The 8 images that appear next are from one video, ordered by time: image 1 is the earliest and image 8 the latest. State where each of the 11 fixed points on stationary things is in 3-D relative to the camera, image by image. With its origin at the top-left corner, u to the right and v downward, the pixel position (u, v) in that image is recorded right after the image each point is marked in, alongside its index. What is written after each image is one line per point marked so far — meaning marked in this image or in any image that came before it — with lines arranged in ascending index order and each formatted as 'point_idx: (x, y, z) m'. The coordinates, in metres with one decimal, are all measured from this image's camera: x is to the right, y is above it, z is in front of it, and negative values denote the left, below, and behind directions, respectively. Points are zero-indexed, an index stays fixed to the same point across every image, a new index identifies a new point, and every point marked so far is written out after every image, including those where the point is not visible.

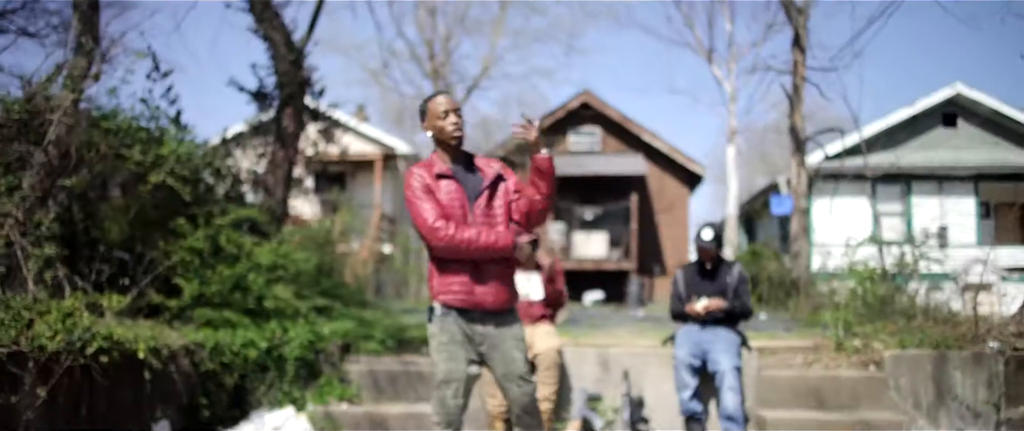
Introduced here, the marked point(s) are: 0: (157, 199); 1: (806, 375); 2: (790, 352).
0: (-2.9, +0.1, +7.6) m
1: (+2.1, -1.1, +6.5) m
2: (+2.3, -1.1, +7.4) m
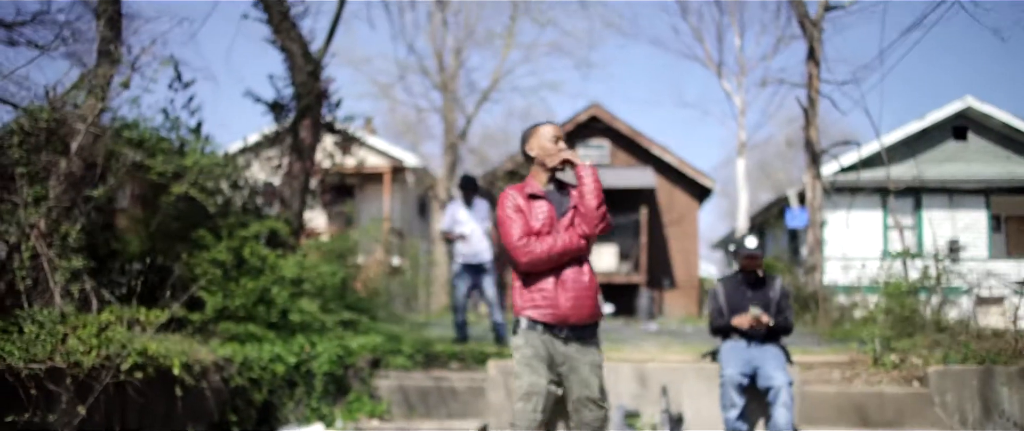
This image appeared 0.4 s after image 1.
0: (-2.7, 0.0, +7.5) m
1: (+2.3, -1.2, +6.4) m
2: (+2.5, -1.2, +7.3) m
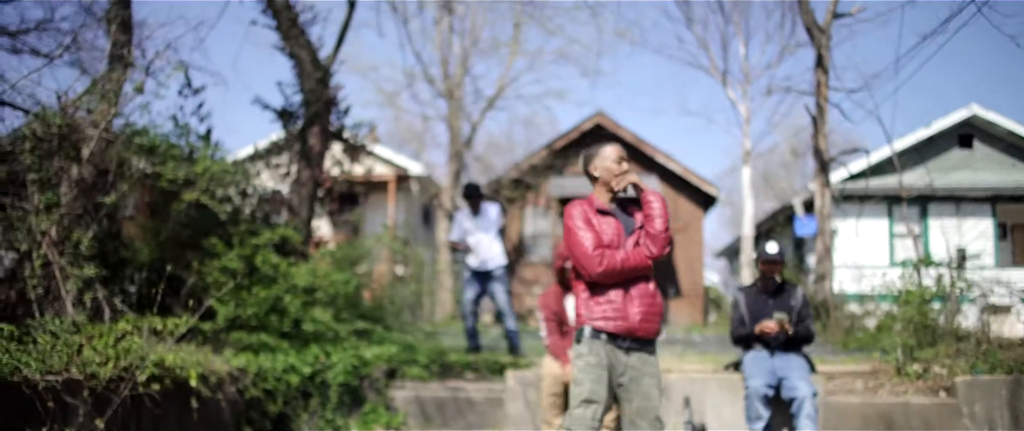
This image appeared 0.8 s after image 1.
0: (-2.6, 0.0, +7.3) m
1: (+2.5, -1.3, +6.3) m
2: (+2.6, -1.3, +7.2) m
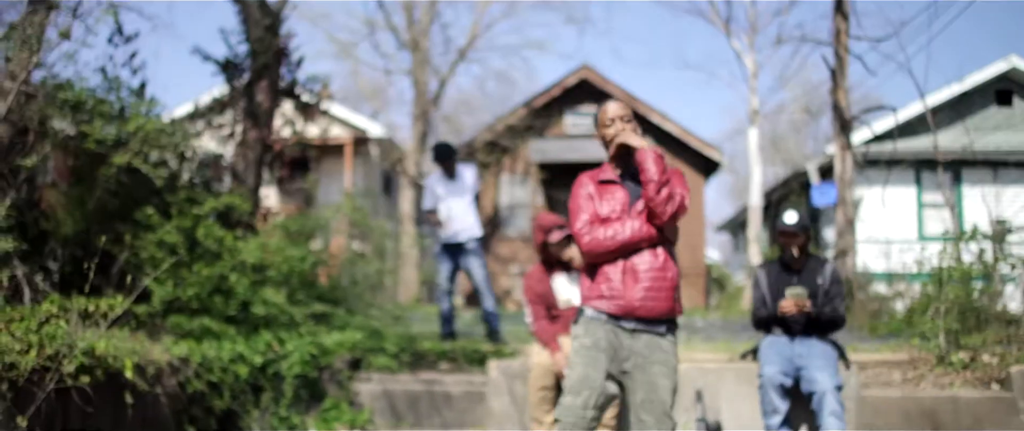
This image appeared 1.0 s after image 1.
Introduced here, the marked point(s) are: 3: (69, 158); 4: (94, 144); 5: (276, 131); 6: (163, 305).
0: (-2.7, +0.2, +6.4) m
1: (+2.4, -1.0, +5.4) m
2: (+2.5, -1.0, +6.3) m
3: (-2.9, +0.4, +6.2) m
4: (-2.8, +0.5, +6.2) m
5: (-1.8, +0.7, +7.1) m
6: (-2.2, -0.6, +5.9) m
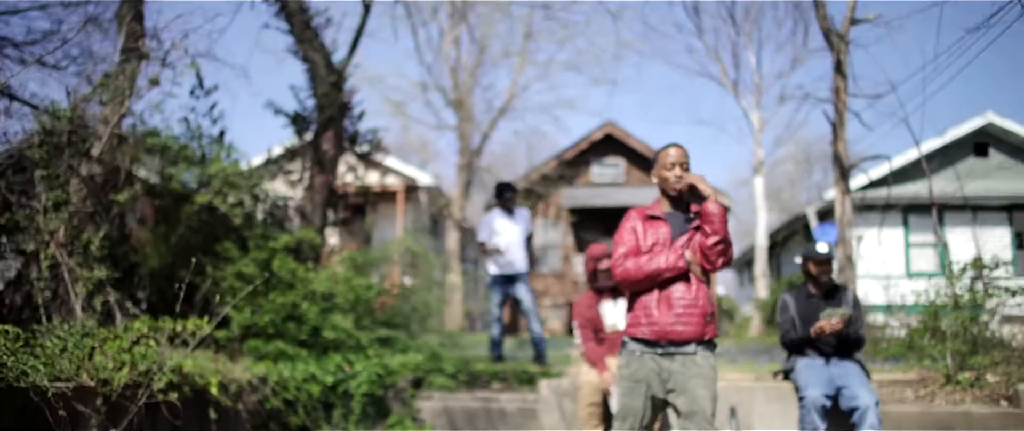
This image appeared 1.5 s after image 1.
0: (-2.3, 0.0, +7.0) m
1: (+2.7, -1.3, +5.9) m
2: (+2.9, -1.3, +6.8) m
3: (-2.6, +0.1, +6.8) m
4: (-2.4, +0.2, +6.8) m
5: (-1.5, +0.4, +7.7) m
6: (-1.9, -0.8, +6.5) m
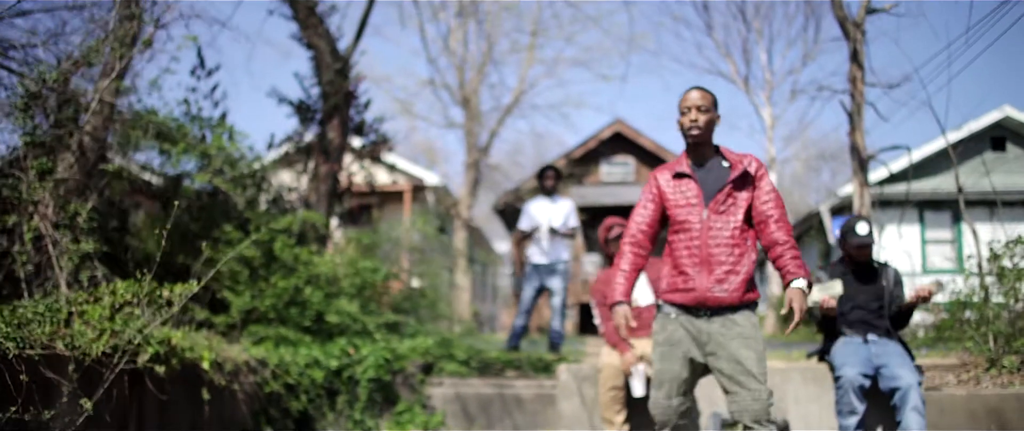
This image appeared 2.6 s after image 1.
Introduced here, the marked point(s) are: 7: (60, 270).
0: (-2.2, +0.1, +6.6) m
1: (+2.8, -1.1, +5.5) m
2: (+3.0, -1.1, +6.4) m
3: (-2.5, +0.3, +6.4) m
4: (-2.3, +0.4, +6.4) m
5: (-1.4, +0.5, +7.4) m
6: (-1.8, -0.7, +6.1) m
7: (-2.5, -0.3, +5.1) m
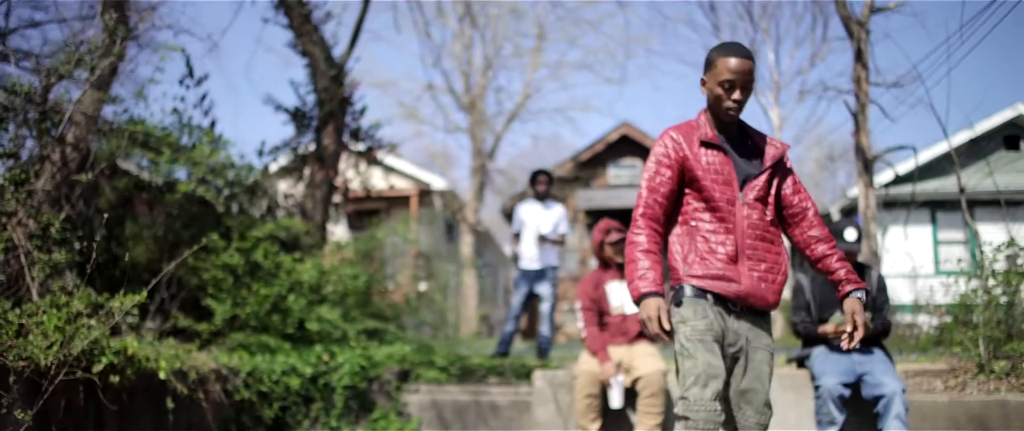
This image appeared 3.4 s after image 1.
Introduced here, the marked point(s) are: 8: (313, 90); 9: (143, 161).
0: (-2.4, 0.0, +6.7) m
1: (+2.6, -1.1, +5.4) m
2: (+2.8, -1.1, +6.3) m
3: (-2.7, +0.2, +6.5) m
4: (-2.5, +0.3, +6.5) m
5: (-1.5, +0.5, +7.4) m
6: (-1.9, -0.7, +6.1) m
7: (-2.7, -0.4, +5.1) m
8: (-2.0, +1.3, +9.2) m
9: (-2.7, +0.4, +6.8) m
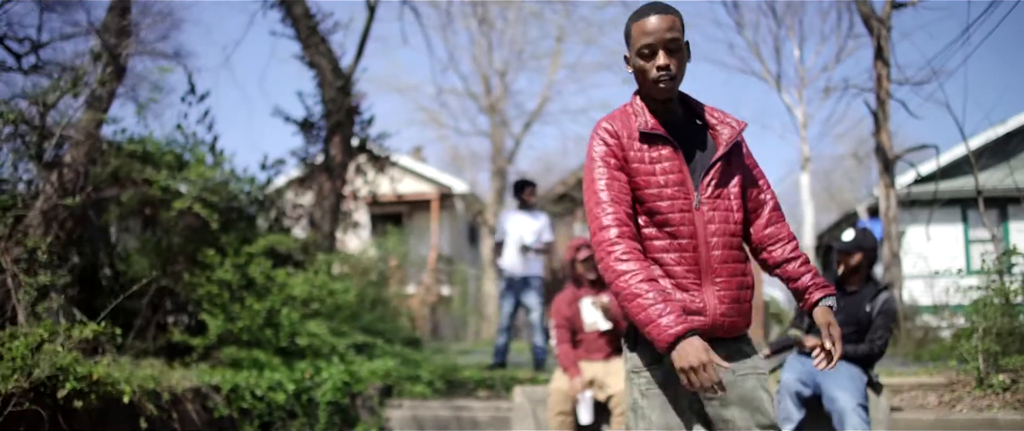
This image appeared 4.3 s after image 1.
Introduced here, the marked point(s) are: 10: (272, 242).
0: (-2.4, -0.1, +6.8) m
1: (+2.5, -1.1, +5.2) m
2: (+2.7, -1.2, +6.1) m
3: (-2.7, +0.1, +6.6) m
4: (-2.6, +0.2, +6.6) m
5: (-1.6, +0.4, +7.5) m
6: (-2.0, -0.8, +6.2) m
7: (-2.8, -0.5, +5.3) m
8: (-1.9, +1.2, +9.3) m
9: (-2.8, +0.3, +6.9) m
10: (-1.9, -0.2, +7.1) m
